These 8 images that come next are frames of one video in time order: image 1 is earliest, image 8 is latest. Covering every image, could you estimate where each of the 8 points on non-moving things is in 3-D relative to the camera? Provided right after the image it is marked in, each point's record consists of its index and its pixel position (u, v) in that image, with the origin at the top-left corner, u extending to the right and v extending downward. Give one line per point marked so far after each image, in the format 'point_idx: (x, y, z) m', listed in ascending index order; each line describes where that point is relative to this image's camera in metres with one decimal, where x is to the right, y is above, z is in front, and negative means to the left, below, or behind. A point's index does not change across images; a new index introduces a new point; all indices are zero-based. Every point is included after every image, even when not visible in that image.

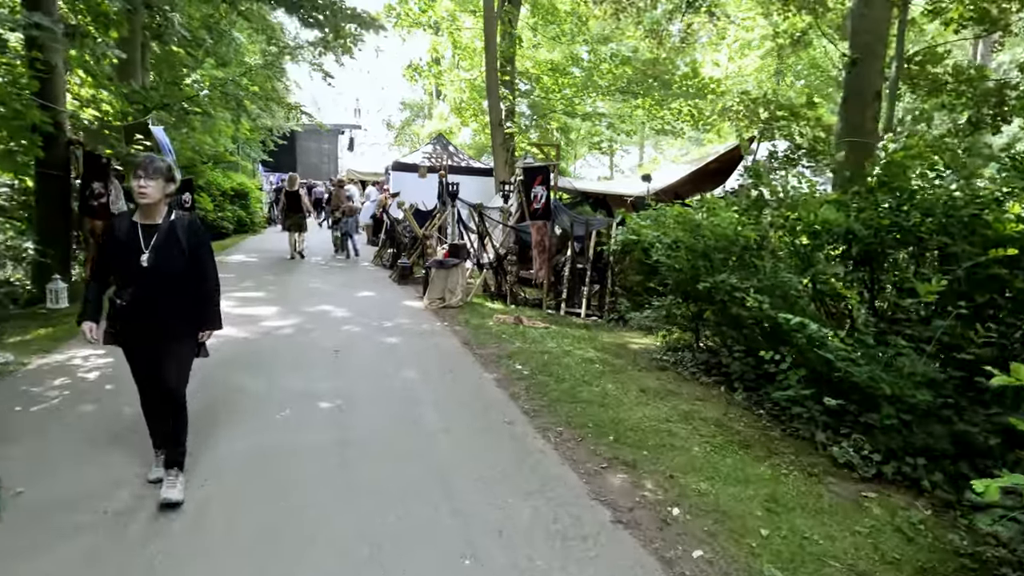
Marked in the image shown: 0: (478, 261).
0: (-0.5, +0.4, +10.8) m
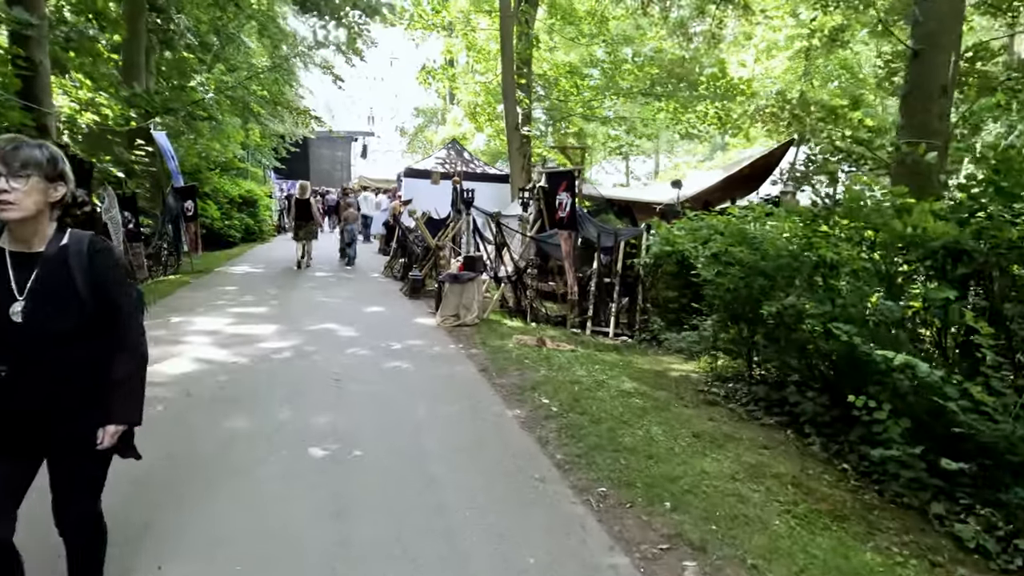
0: (-0.2, +0.2, +10.0) m
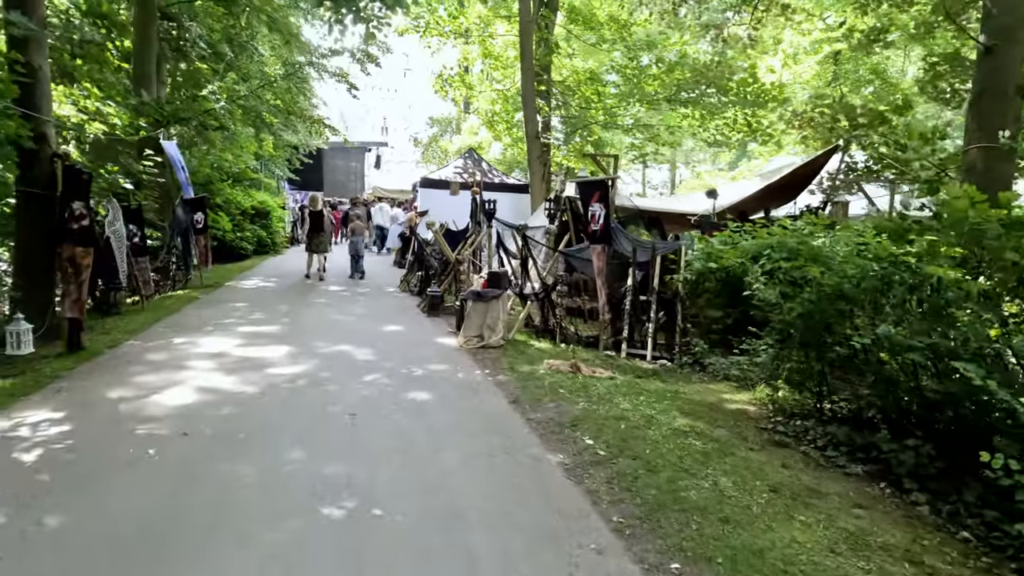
0: (+0.1, 0.0, +9.3) m
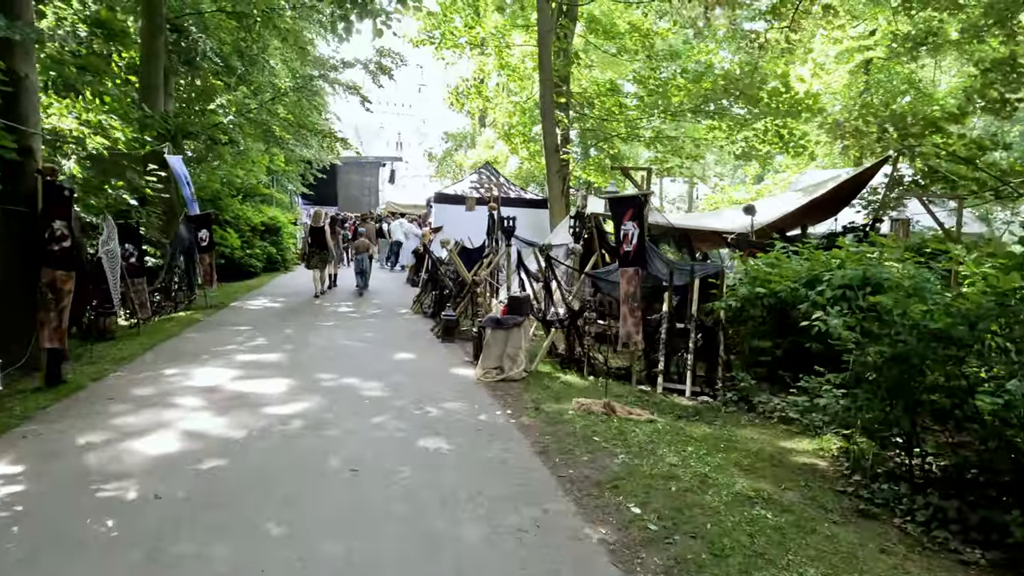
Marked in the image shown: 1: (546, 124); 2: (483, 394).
0: (+0.4, -0.4, +8.5) m
1: (+0.9, +4.1, +16.8) m
2: (-0.3, -1.1, +7.1) m
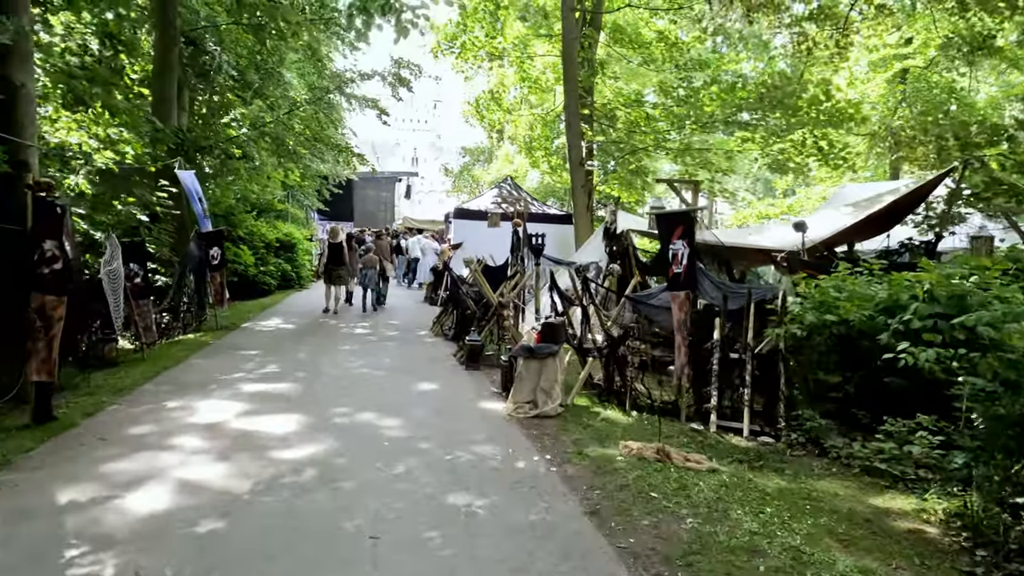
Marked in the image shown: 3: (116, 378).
0: (+0.8, -0.6, +7.7) m
1: (+1.4, +3.6, +16.2) m
2: (0.0, -1.4, +6.3) m
3: (-4.8, -1.1, +8.2) m
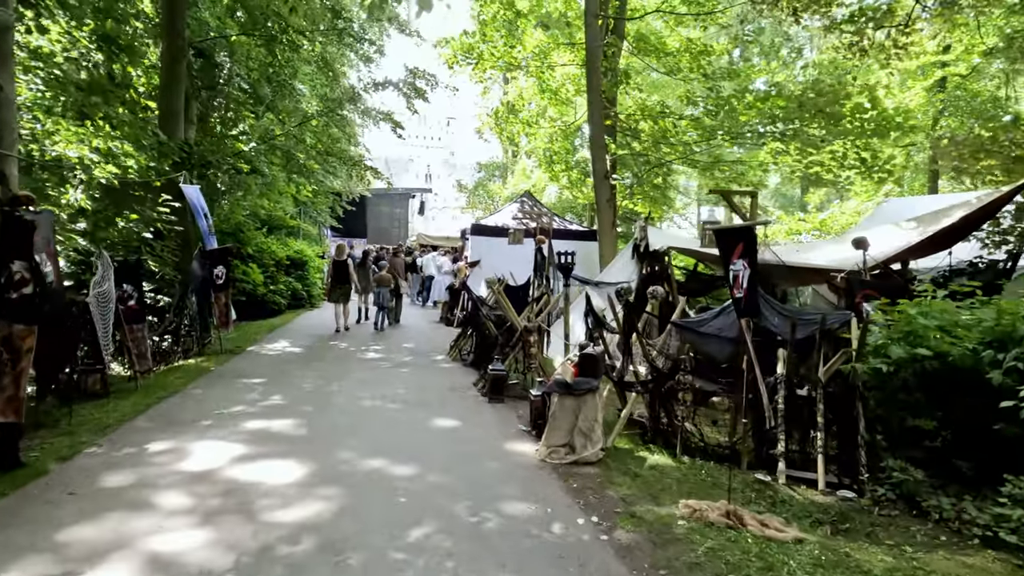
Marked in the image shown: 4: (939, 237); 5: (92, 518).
0: (+1.1, -0.9, +6.8) m
1: (+1.9, +3.2, +15.3) m
2: (+0.3, -1.6, +5.4) m
3: (-4.5, -1.4, +7.4) m
4: (+5.6, +0.7, +8.9) m
5: (-2.8, -1.6, +4.6) m
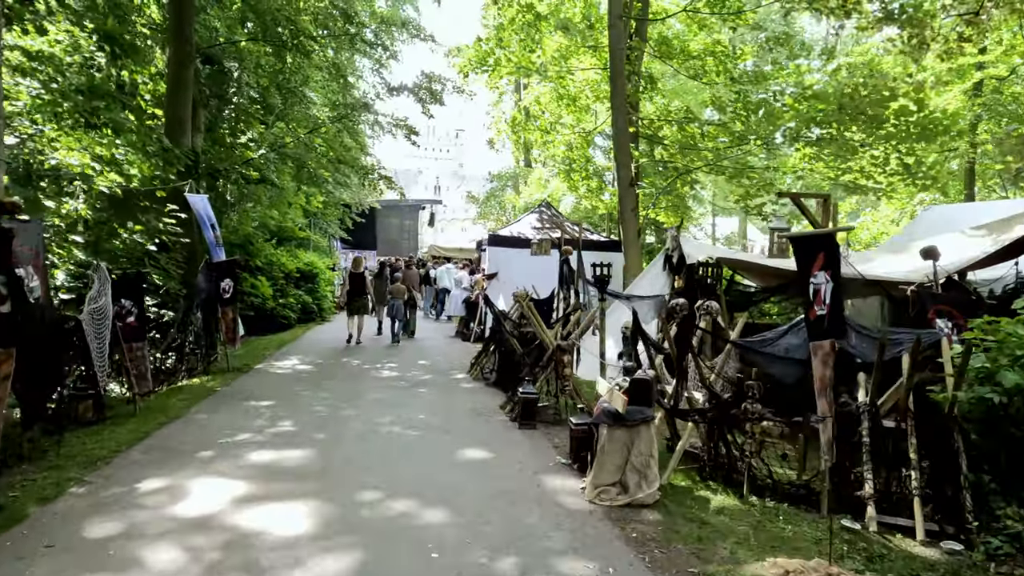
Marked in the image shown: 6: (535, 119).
0: (+1.5, -1.0, +6.0) m
1: (+2.3, +2.9, +14.6) m
2: (+0.7, -1.7, +4.6) m
3: (-4.2, -1.5, +6.7) m
4: (+6.0, +0.5, +8.1) m
5: (-2.5, -1.7, +3.8) m
6: (+0.7, +5.0, +20.0) m
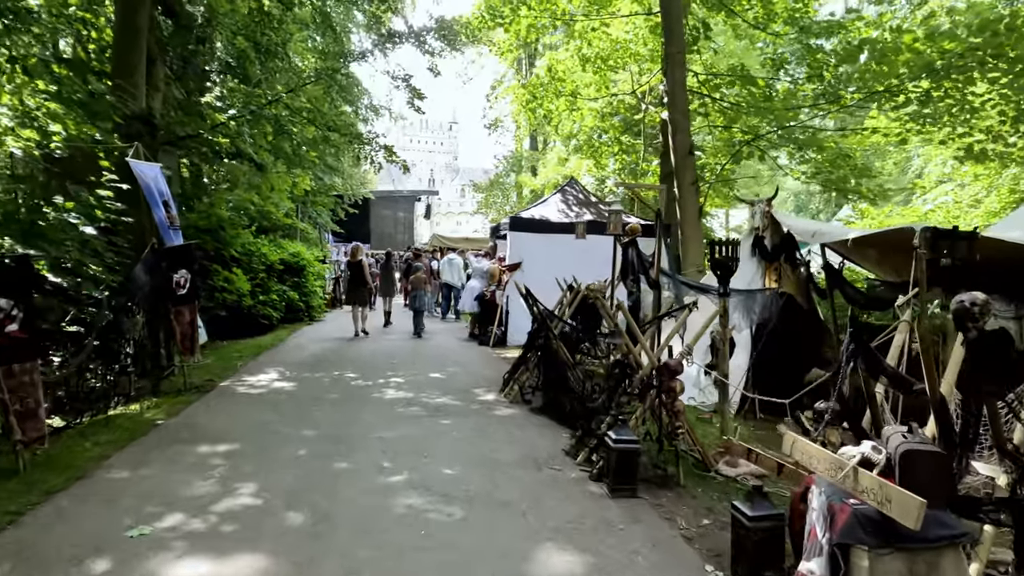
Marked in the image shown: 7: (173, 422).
0: (+2.1, -1.0, +3.3) m
1: (+2.9, +3.0, +11.9) m
2: (+1.3, -1.6, +1.9) m
3: (-3.5, -1.5, +3.9) m
4: (+6.6, +0.6, +5.4) m
5: (-1.8, -1.6, +1.0) m
6: (+1.1, +5.2, +17.2) m
7: (-3.6, -1.4, +7.1) m
